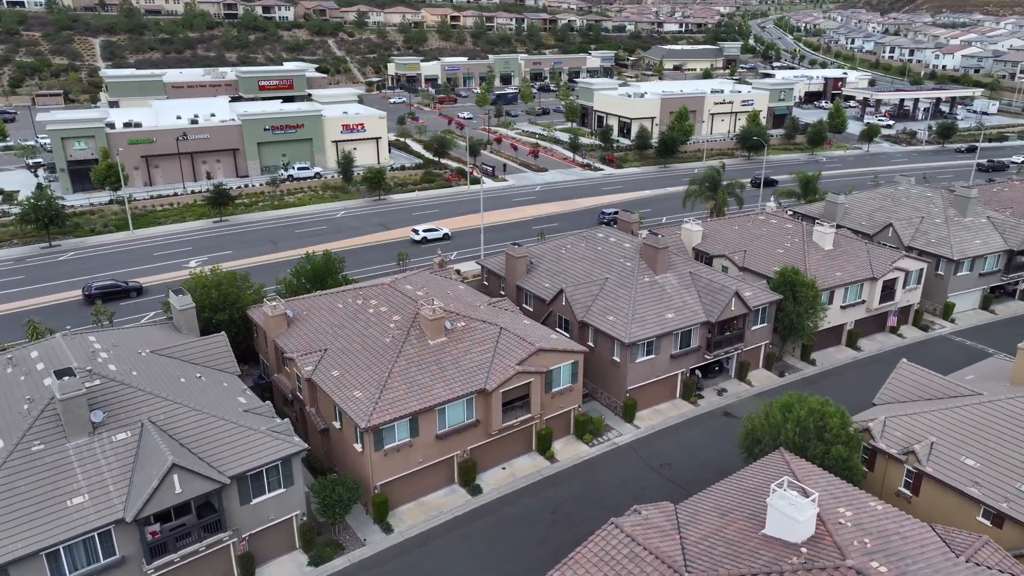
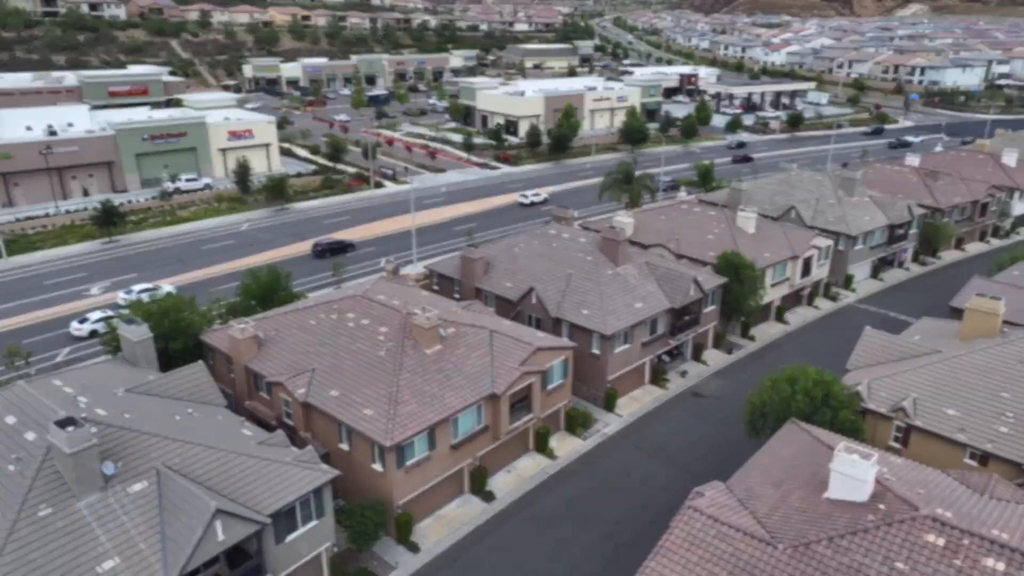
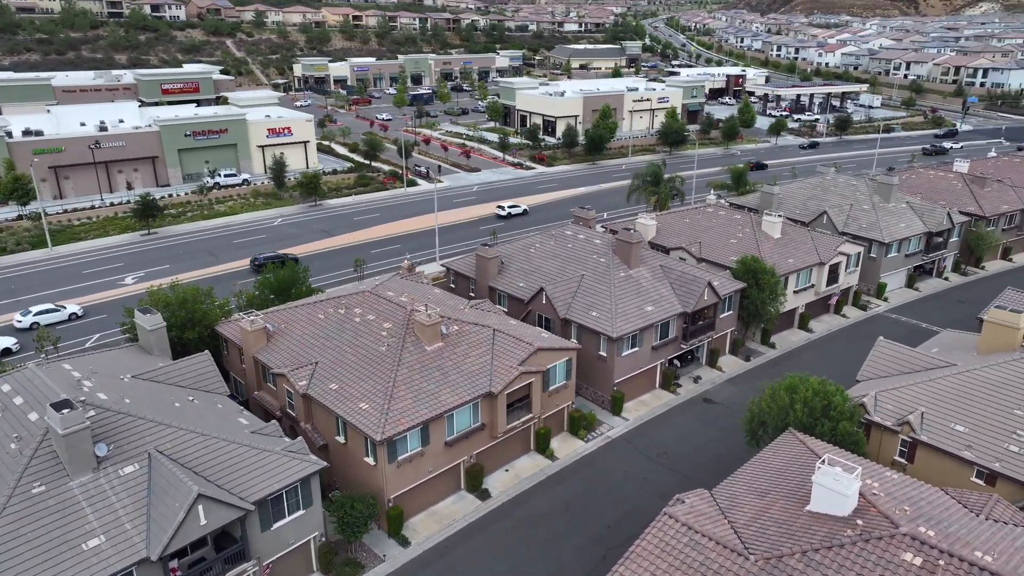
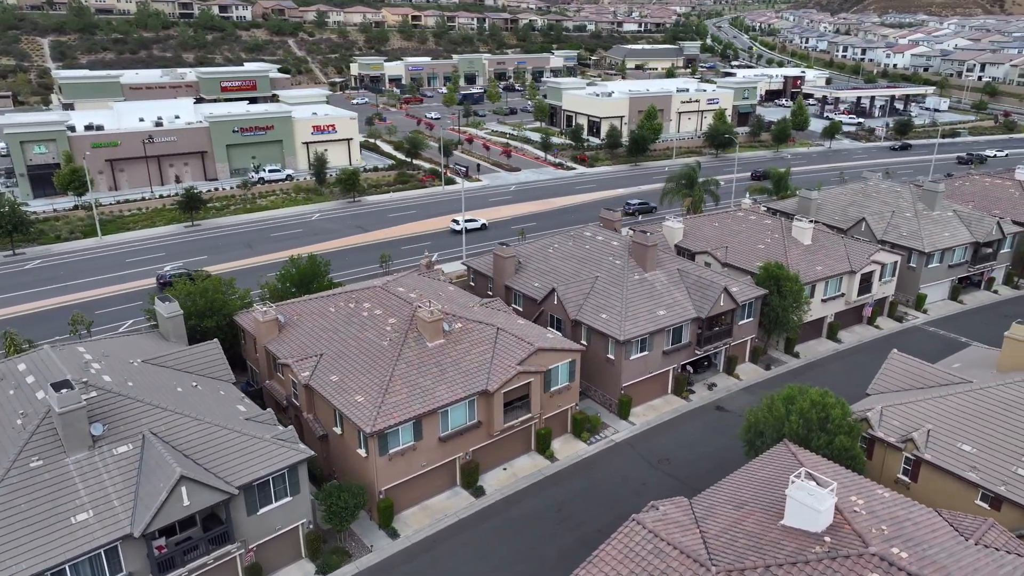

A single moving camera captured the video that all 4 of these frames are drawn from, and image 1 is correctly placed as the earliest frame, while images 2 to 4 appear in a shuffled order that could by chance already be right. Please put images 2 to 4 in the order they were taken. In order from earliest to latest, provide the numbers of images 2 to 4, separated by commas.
4, 3, 2
